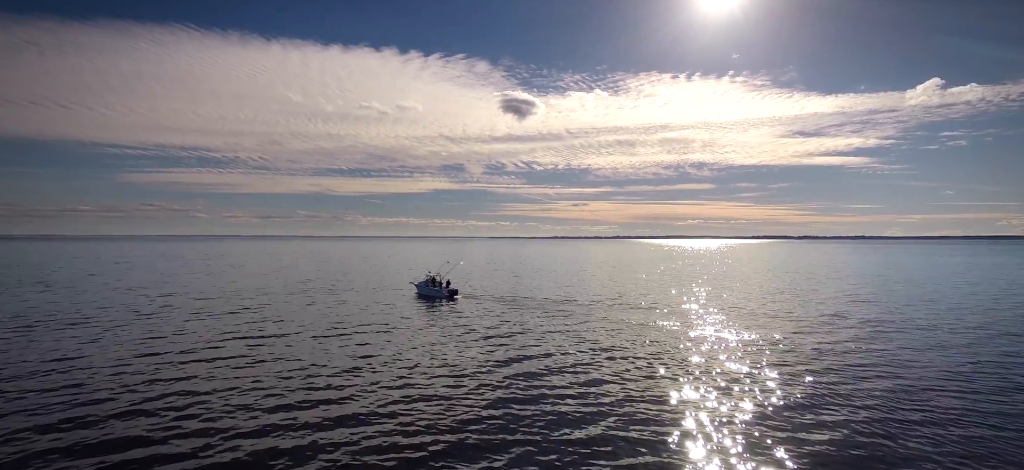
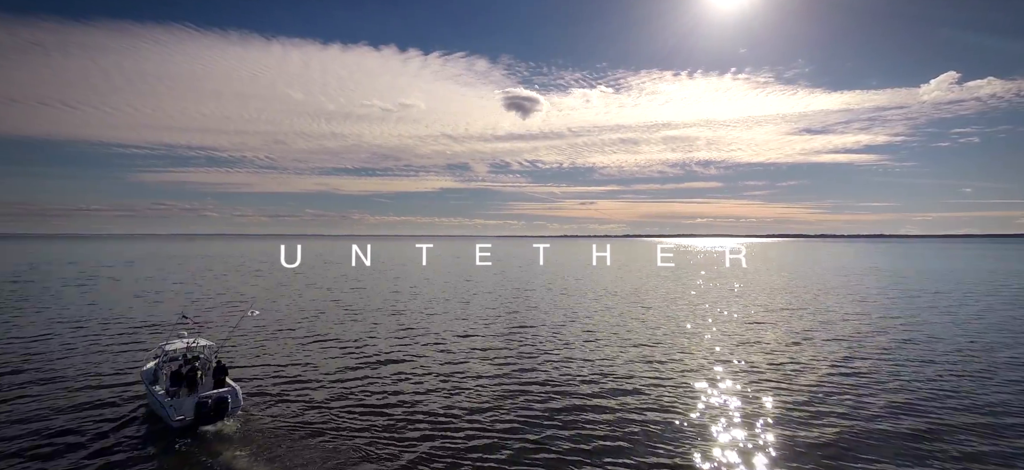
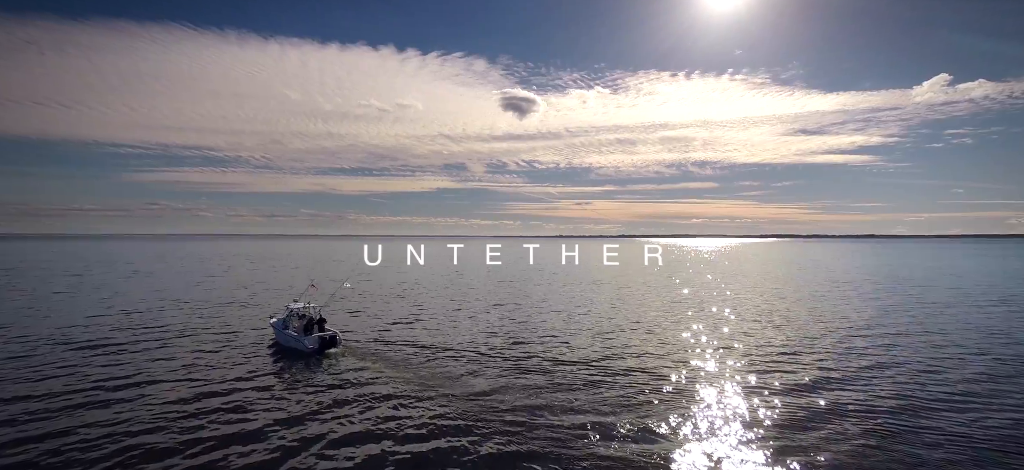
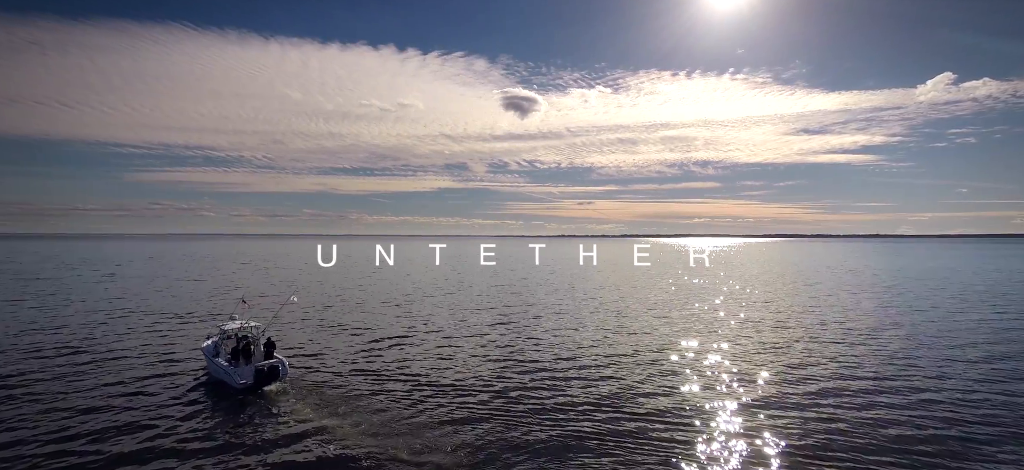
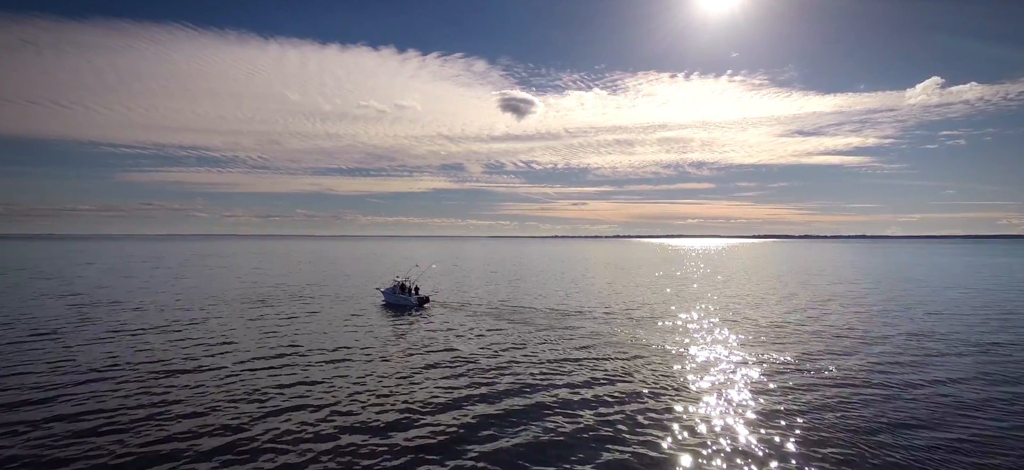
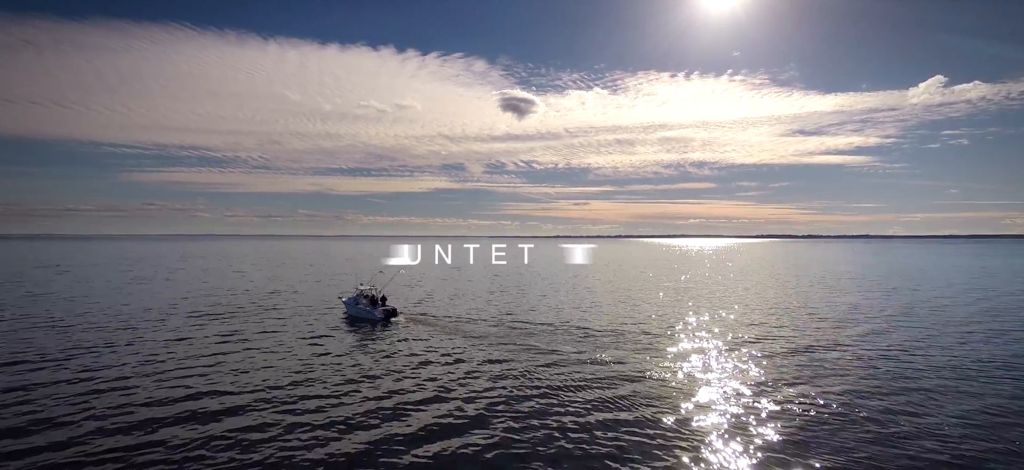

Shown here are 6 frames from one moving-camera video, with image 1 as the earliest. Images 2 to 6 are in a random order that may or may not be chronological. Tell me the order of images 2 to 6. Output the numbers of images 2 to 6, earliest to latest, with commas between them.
5, 6, 3, 4, 2
